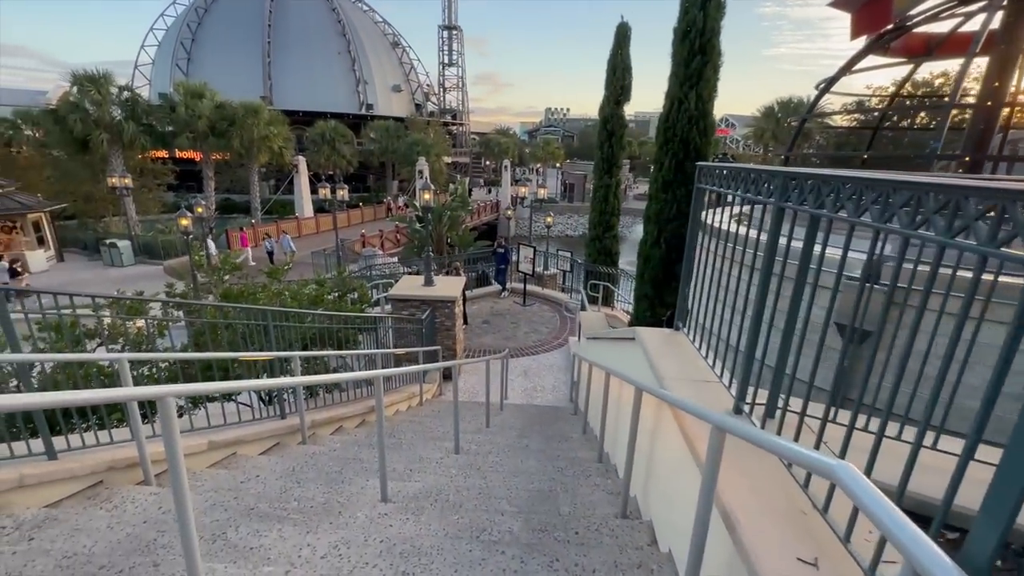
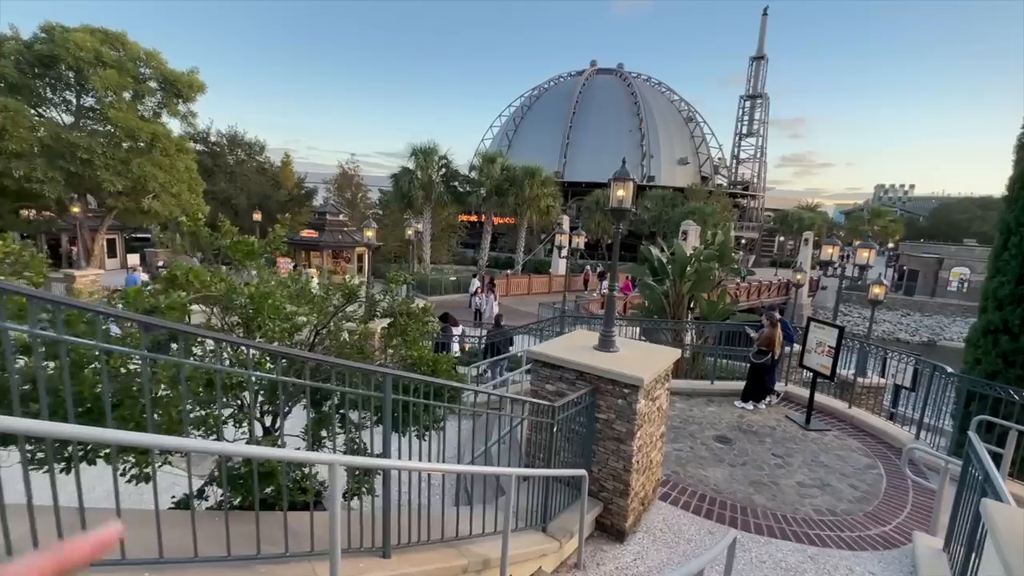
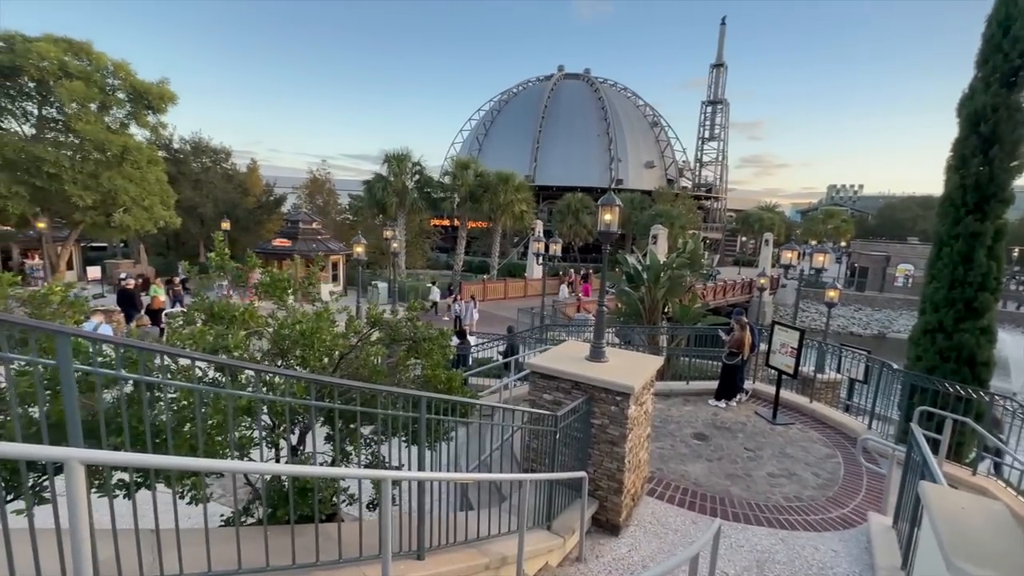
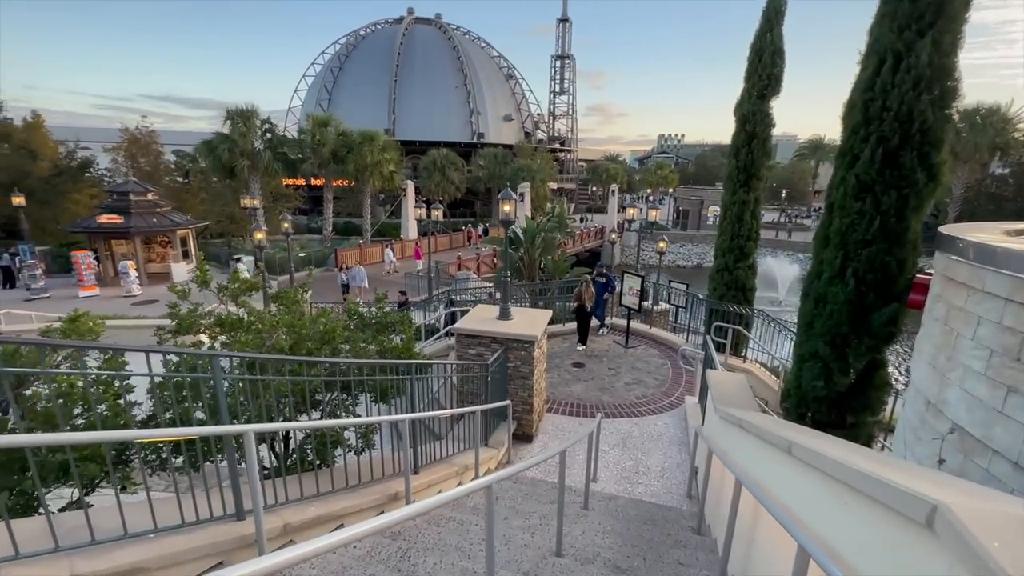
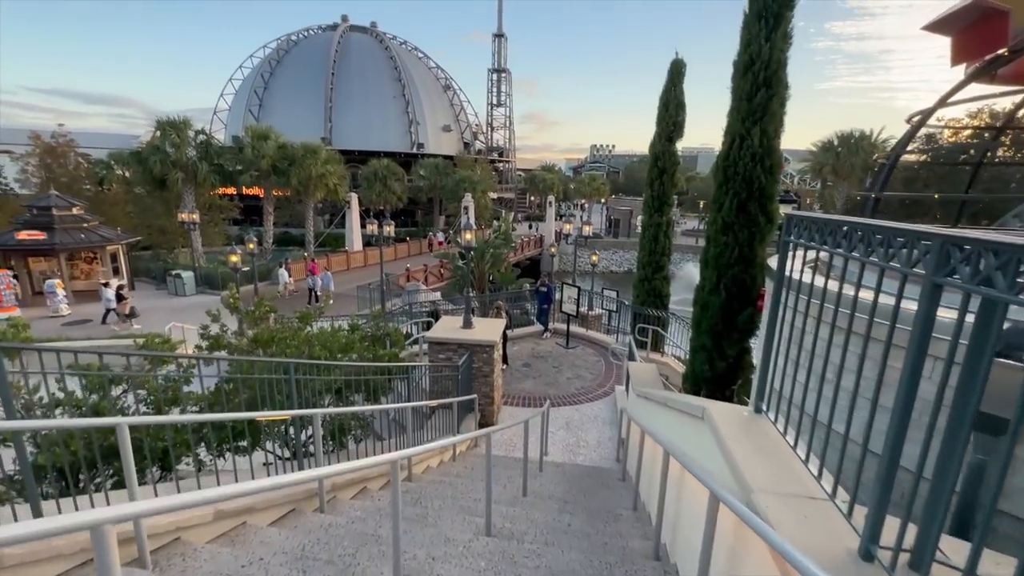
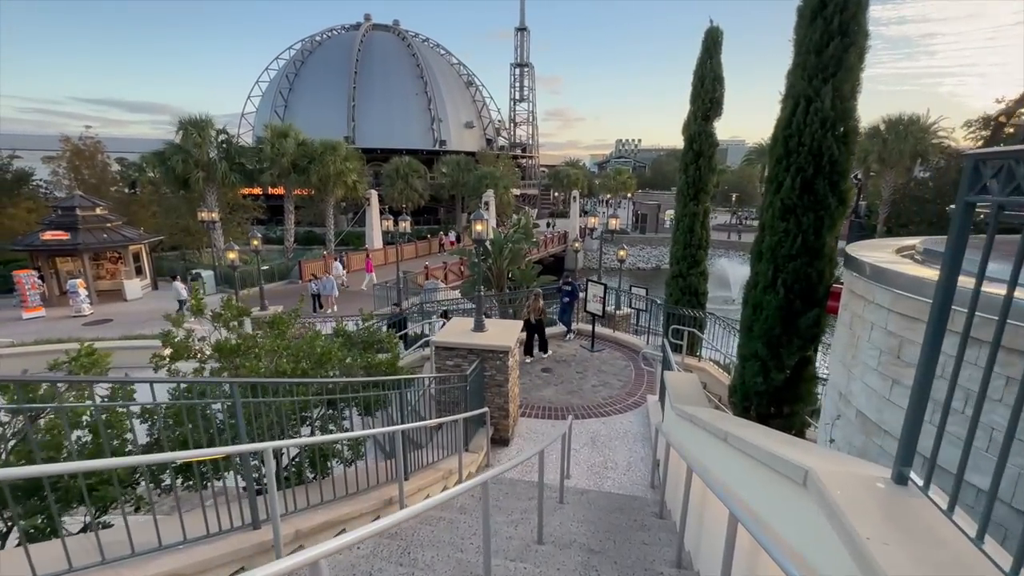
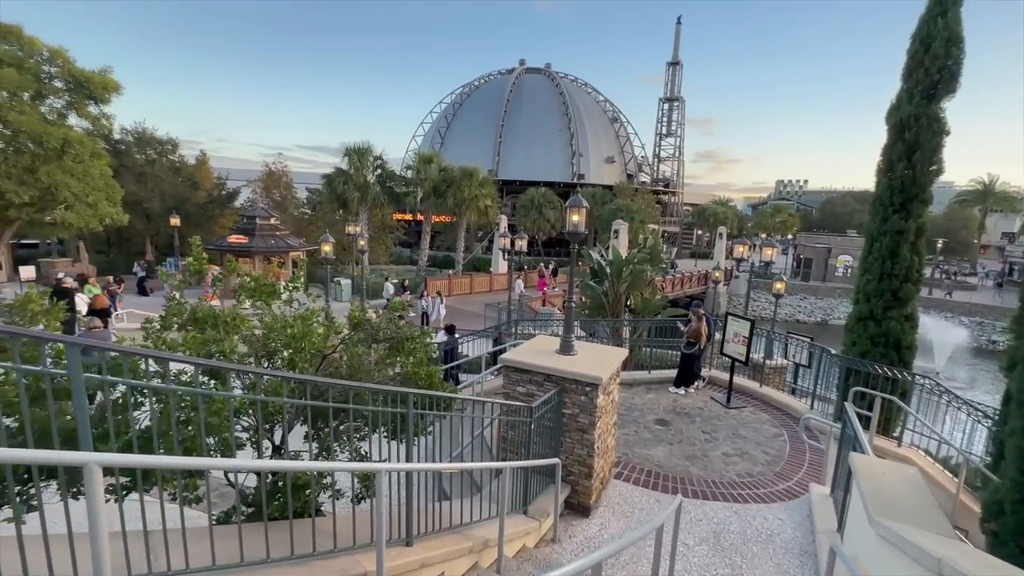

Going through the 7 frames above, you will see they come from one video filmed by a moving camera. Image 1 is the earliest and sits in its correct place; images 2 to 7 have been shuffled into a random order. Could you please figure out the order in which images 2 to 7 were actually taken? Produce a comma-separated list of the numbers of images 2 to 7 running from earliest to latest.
5, 6, 4, 7, 3, 2
